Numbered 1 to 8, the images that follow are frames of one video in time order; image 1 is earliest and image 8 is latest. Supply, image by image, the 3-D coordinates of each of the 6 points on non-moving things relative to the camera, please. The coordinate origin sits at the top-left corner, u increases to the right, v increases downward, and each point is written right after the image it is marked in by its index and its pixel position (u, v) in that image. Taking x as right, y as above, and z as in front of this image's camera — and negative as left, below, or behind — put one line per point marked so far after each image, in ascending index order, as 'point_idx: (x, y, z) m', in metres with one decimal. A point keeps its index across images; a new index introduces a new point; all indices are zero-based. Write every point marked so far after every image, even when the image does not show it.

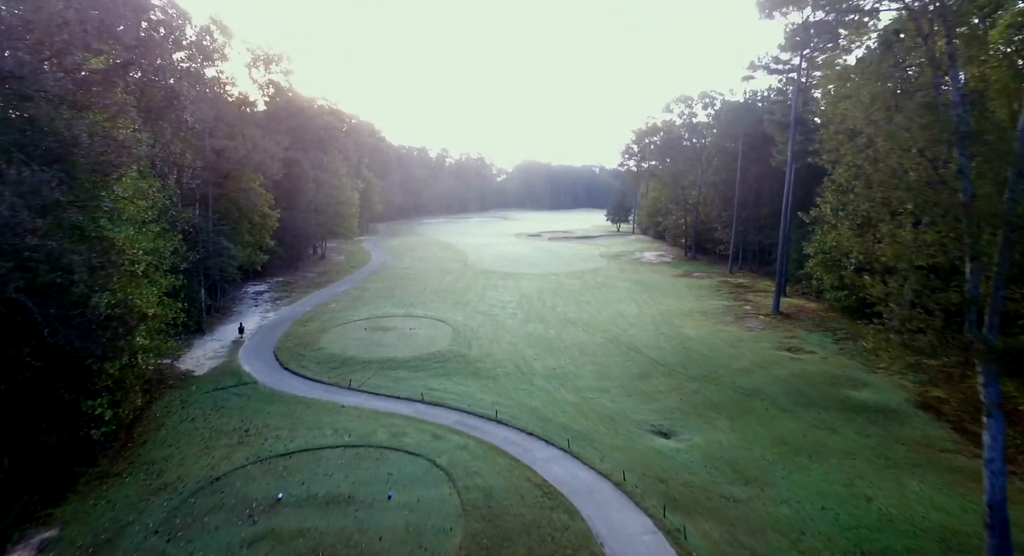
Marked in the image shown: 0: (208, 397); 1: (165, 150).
0: (-9.3, -3.6, +16.7) m
1: (-11.2, +4.2, +17.8) m
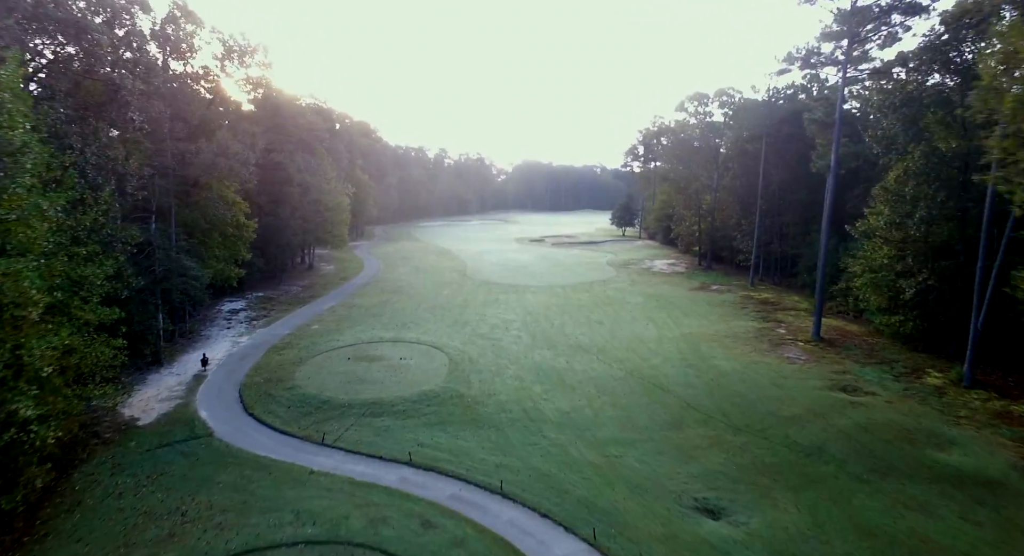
0: (-9.1, -4.5, +13.7) m
1: (-11.1, +3.3, +14.7) m
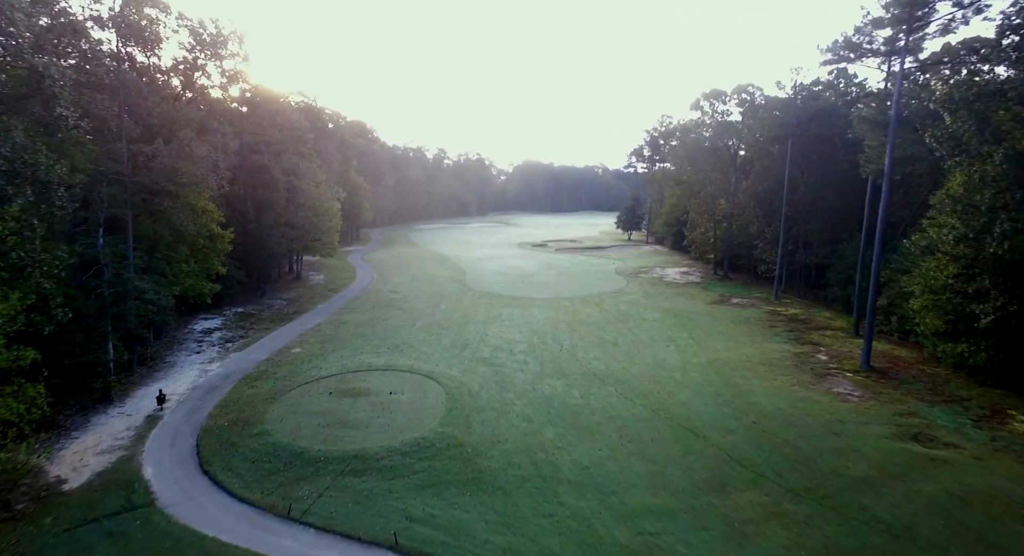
0: (-8.9, -5.2, +10.9) m
1: (-10.8, +2.6, +11.9) m
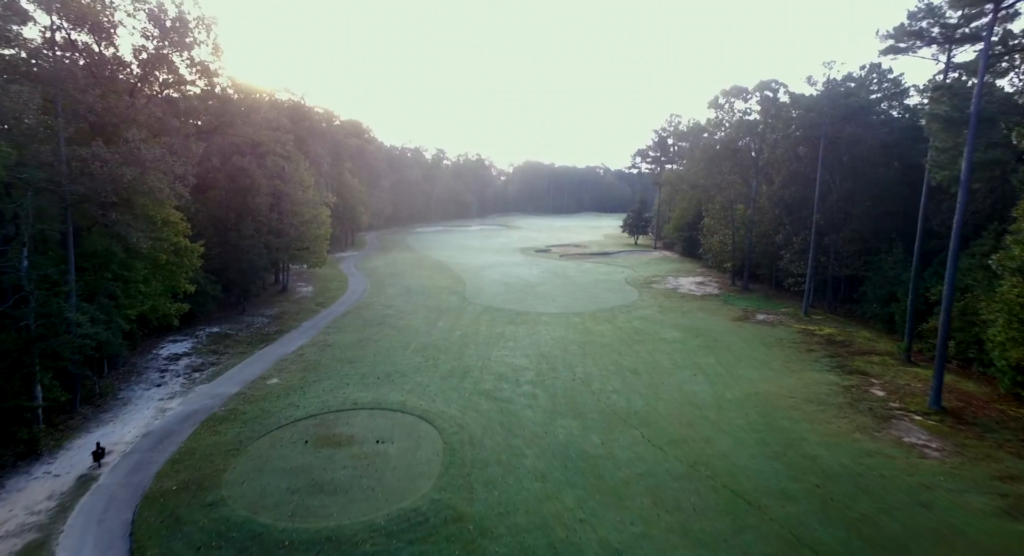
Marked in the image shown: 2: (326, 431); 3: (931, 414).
0: (-8.6, -6.0, +8.0) m
1: (-10.6, +1.8, +9.0) m
2: (-5.5, -4.5, +16.3) m
3: (+12.5, -4.1, +16.4) m
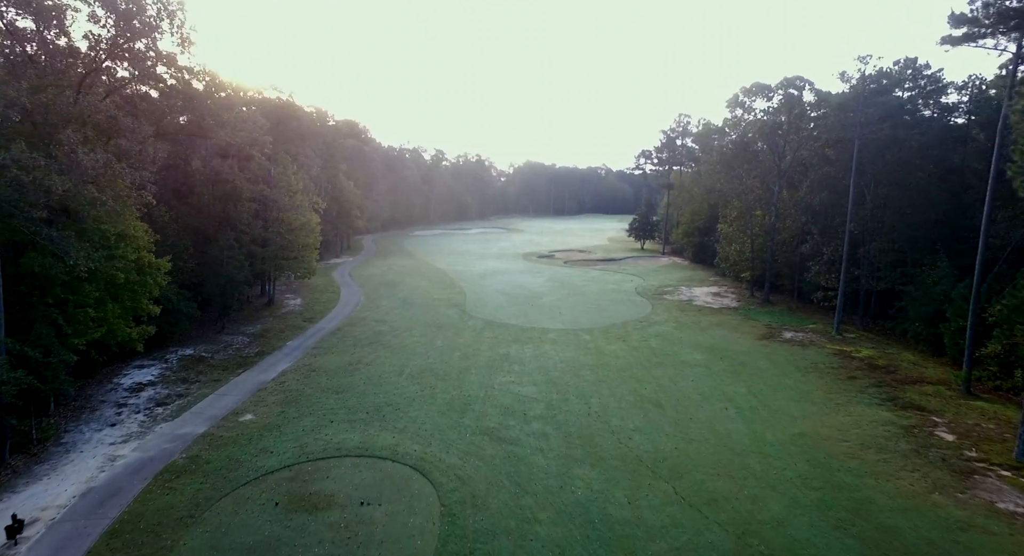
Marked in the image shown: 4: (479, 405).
0: (-8.4, -6.7, +5.4) m
1: (-10.3, +1.1, +6.4) m
2: (-5.3, -5.2, +13.7) m
3: (+12.8, -4.8, +13.8) m
4: (-1.2, -4.5, +19.8) m
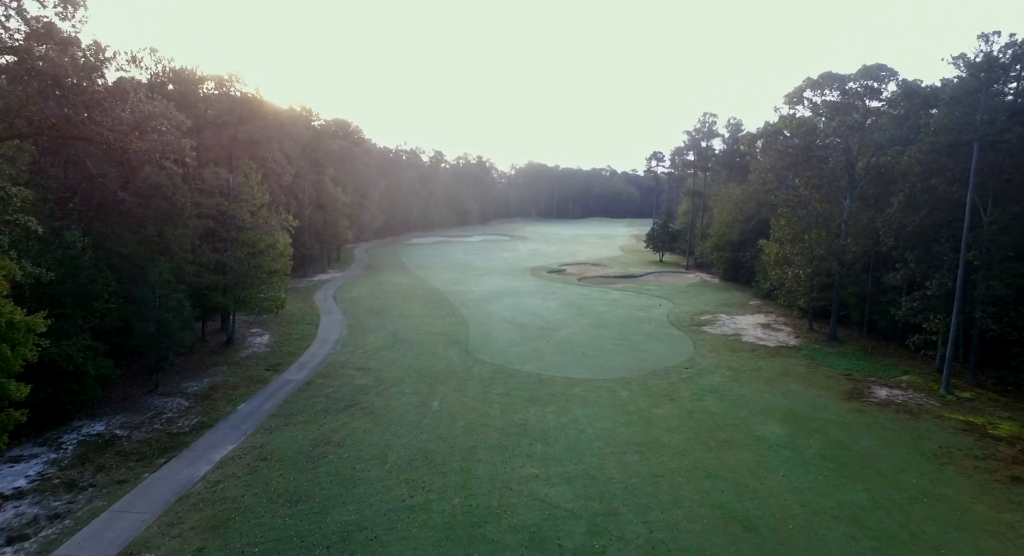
0: (-7.6, -8.3, -0.8) m
1: (-9.6, -0.5, +0.3) m
2: (-4.6, -6.9, +7.5) m
3: (+13.5, -6.4, +7.7) m
4: (-0.5, -6.1, +13.6) m
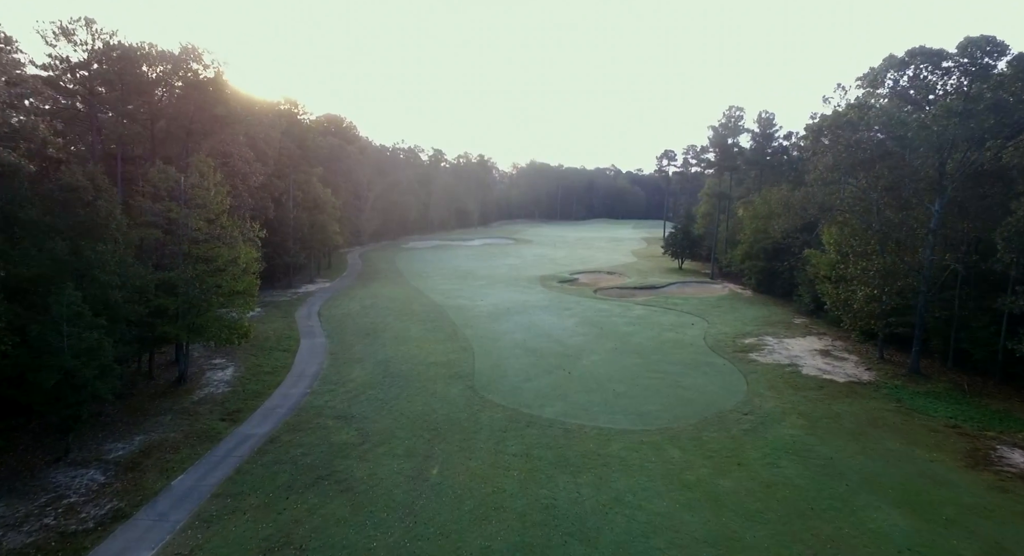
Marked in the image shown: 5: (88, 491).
0: (-6.9, -9.2, -5.8) m
1: (-8.9, -1.4, -4.8) m
2: (-3.9, -7.8, +2.5) m
3: (+14.2, -7.4, +2.7) m
4: (+0.2, -7.0, +8.6) m
5: (-11.3, -5.6, +14.8) m
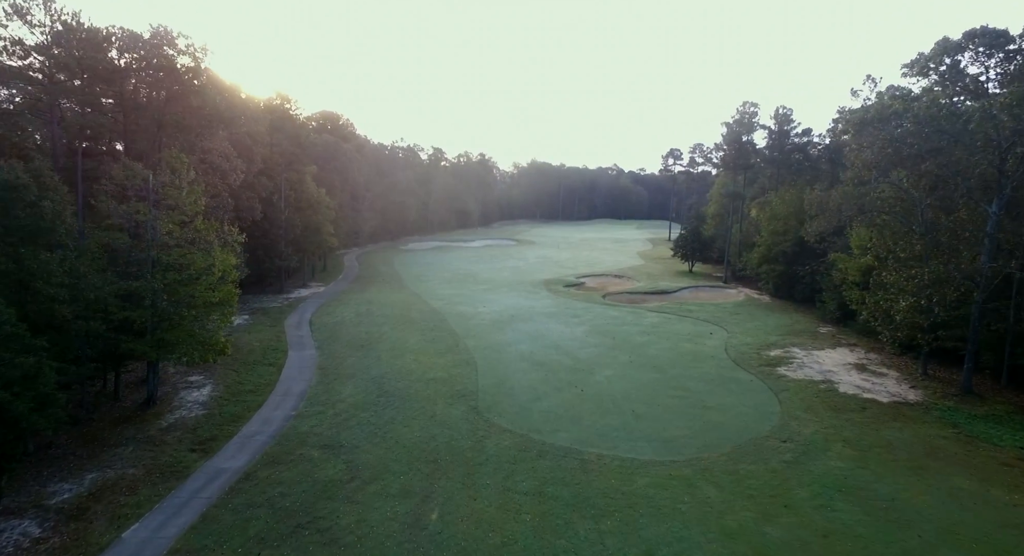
0: (-6.6, -9.6, -8.2) m
1: (-8.6, -1.8, -7.2) m
2: (-3.6, -8.1, +0.1) m
3: (+14.5, -7.7, +0.3) m
4: (+0.5, -7.4, +6.2) m
5: (-11.0, -6.0, +12.4) m
